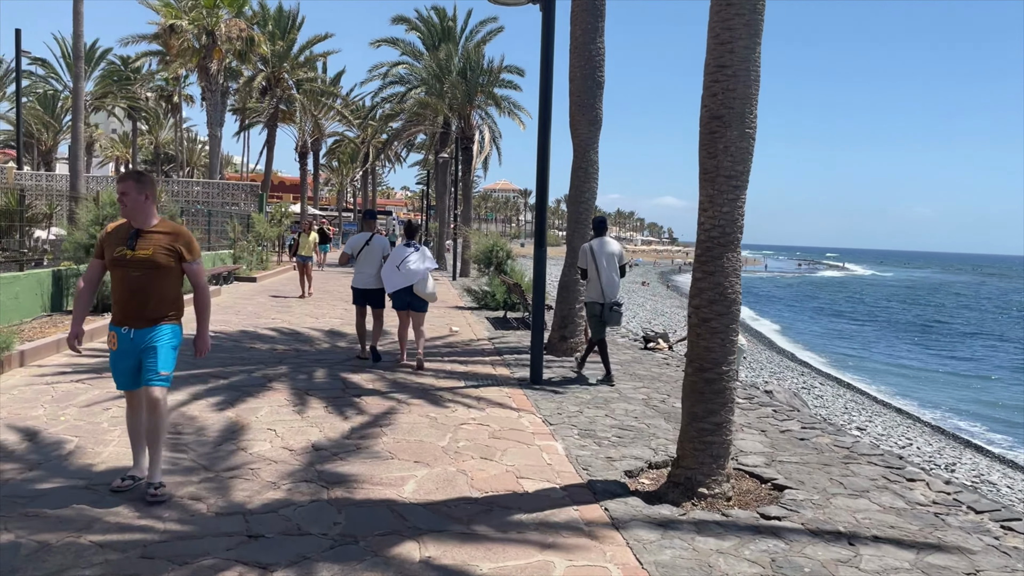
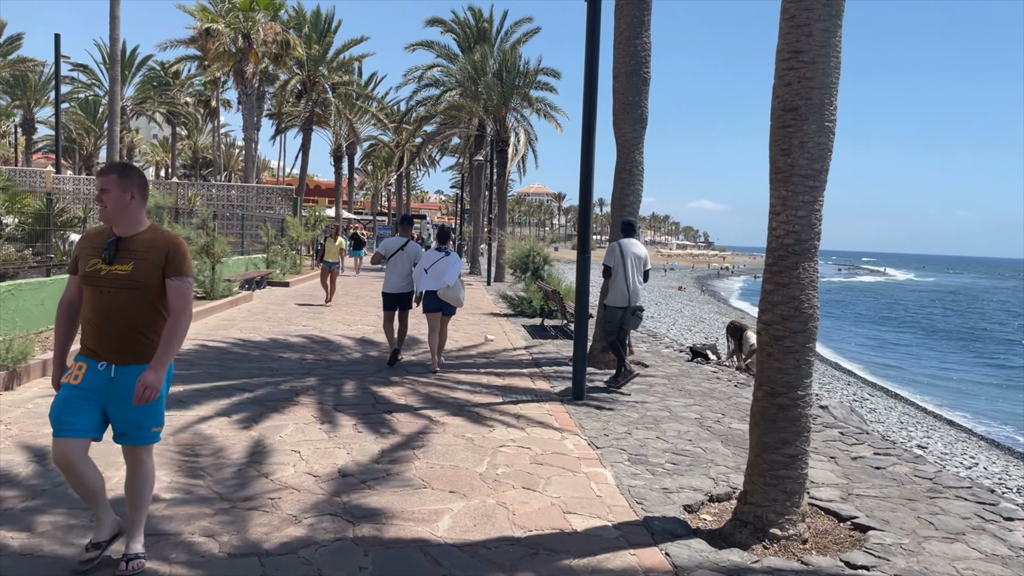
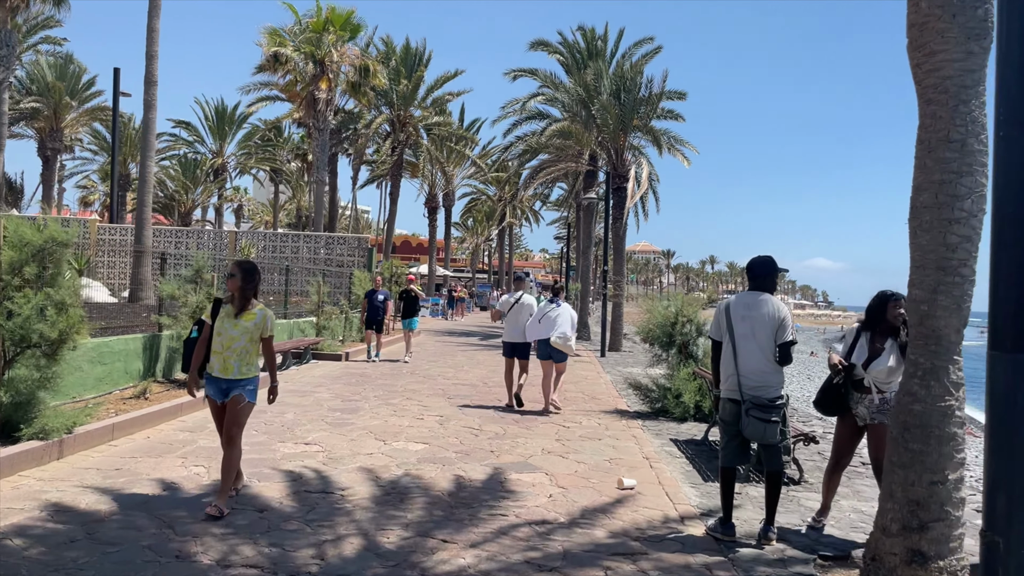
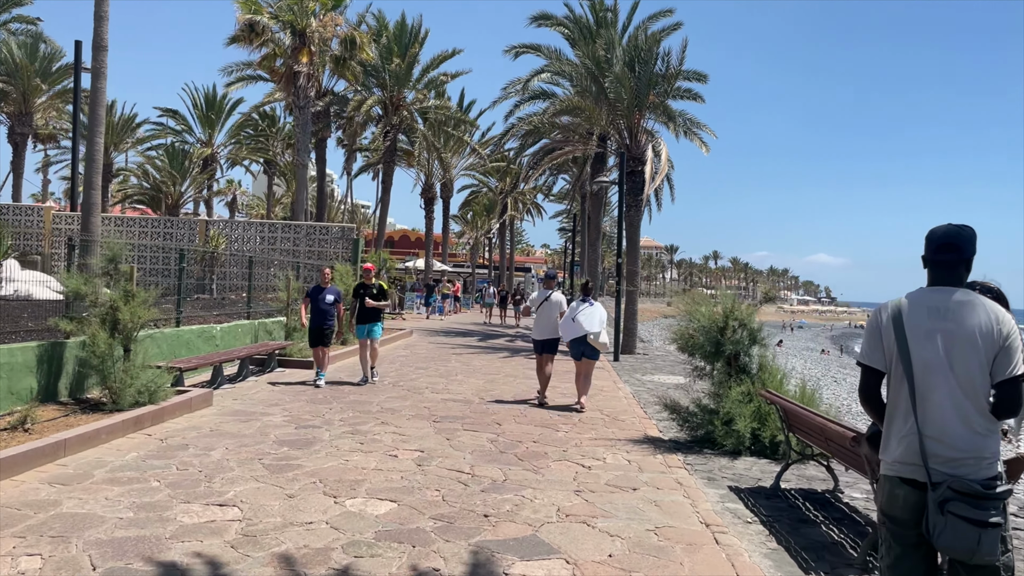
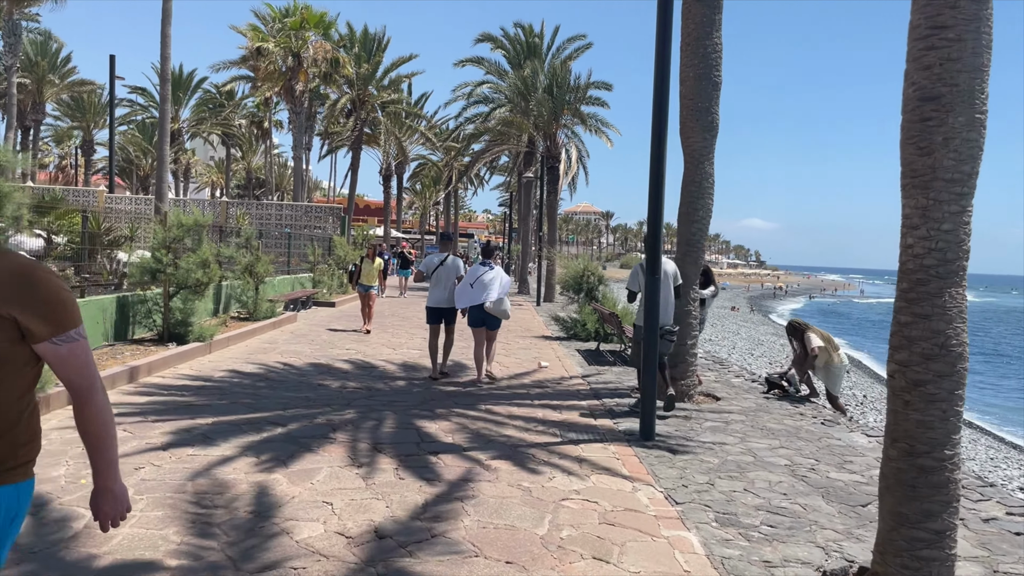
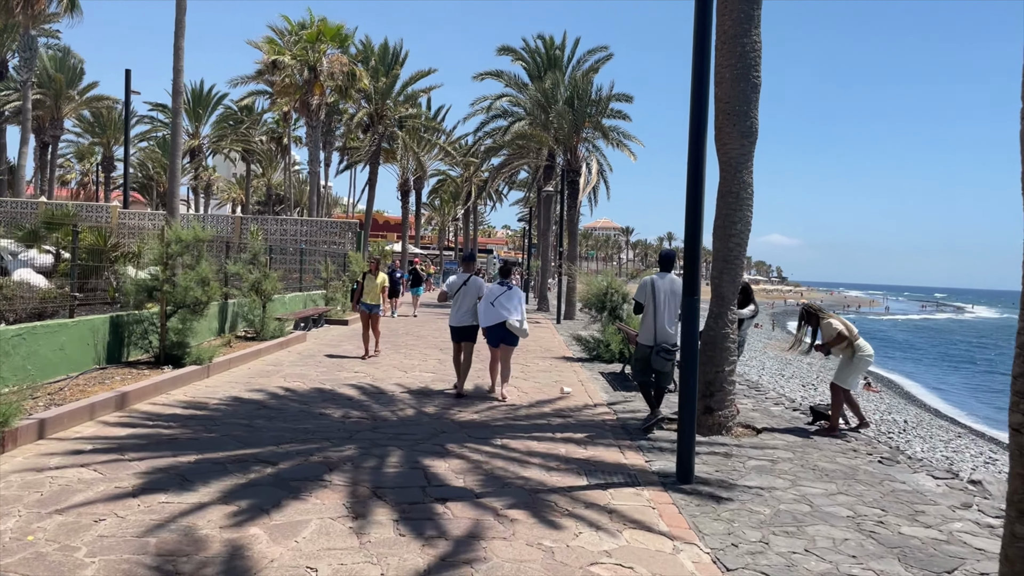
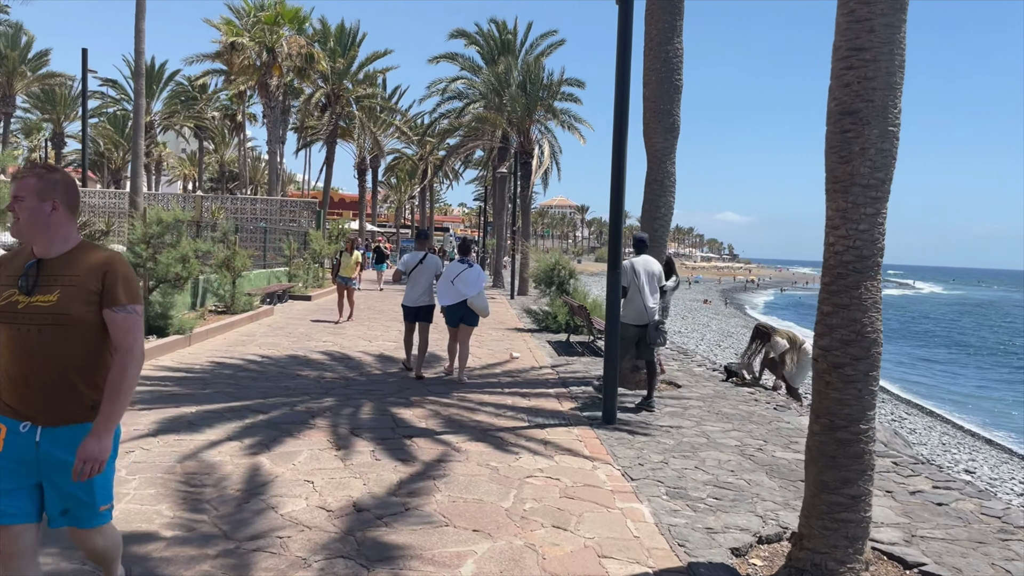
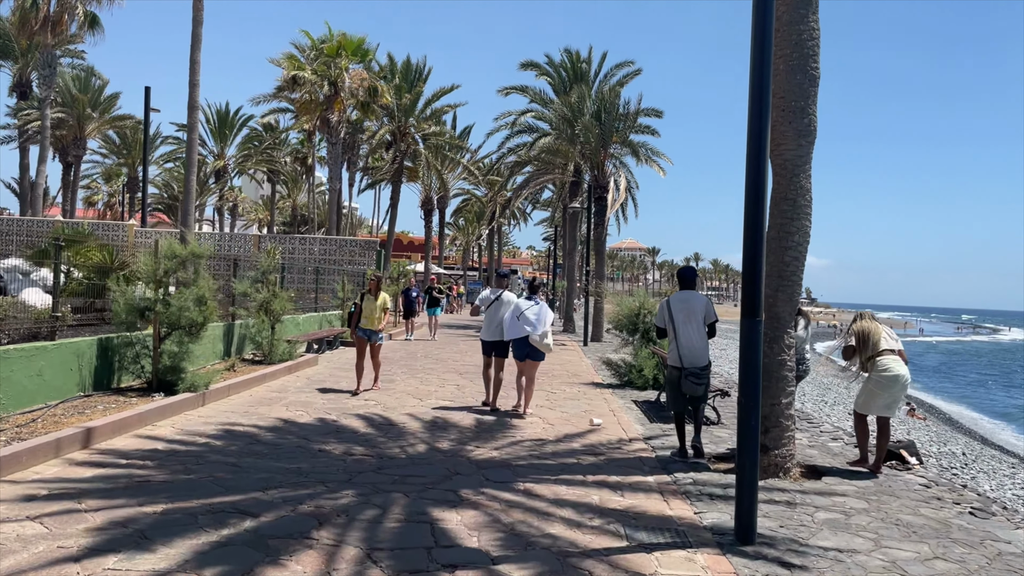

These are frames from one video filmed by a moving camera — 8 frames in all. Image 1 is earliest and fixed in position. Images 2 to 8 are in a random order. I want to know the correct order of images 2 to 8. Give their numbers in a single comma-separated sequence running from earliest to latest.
2, 7, 5, 6, 8, 3, 4
